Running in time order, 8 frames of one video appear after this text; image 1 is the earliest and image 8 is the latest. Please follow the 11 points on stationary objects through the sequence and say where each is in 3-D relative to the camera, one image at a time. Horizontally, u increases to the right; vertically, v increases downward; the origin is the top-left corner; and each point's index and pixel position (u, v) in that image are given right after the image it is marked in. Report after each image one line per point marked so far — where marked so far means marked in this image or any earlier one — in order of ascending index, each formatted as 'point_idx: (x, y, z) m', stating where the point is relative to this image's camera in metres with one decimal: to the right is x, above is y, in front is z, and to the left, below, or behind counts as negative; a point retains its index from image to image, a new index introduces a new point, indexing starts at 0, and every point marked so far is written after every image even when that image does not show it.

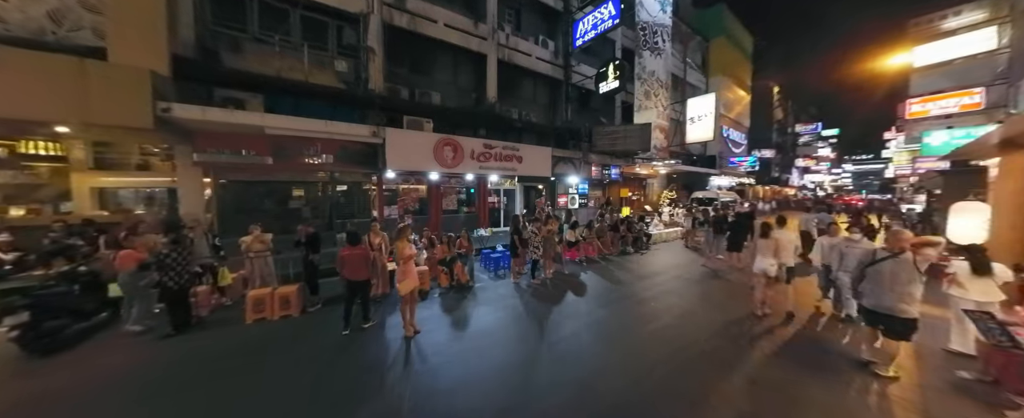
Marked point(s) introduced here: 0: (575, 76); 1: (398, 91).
0: (+2.7, +5.8, +12.6) m
1: (-3.5, +3.7, +8.9) m
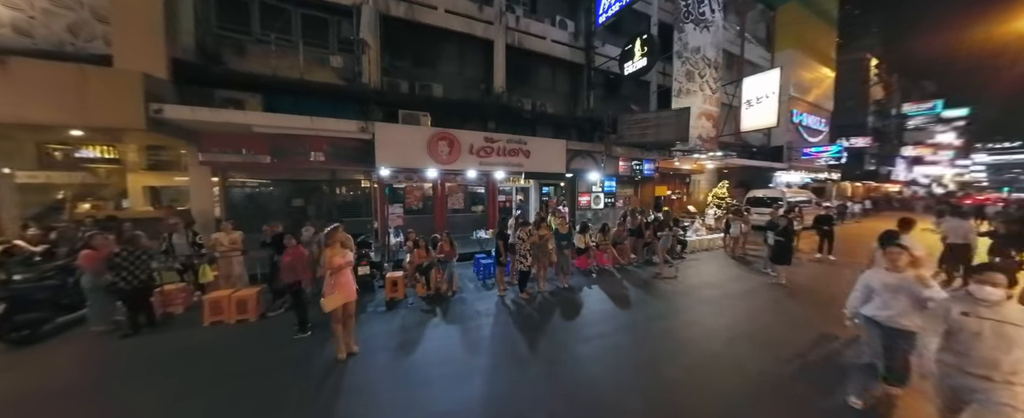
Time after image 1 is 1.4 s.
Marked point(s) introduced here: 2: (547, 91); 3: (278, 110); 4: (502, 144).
0: (+3.3, +5.8, +11.2) m
1: (-3.4, +3.7, +8.6) m
2: (+1.3, +4.4, +11.0) m
3: (-6.0, +2.6, +7.6) m
4: (-0.3, +1.9, +8.4) m
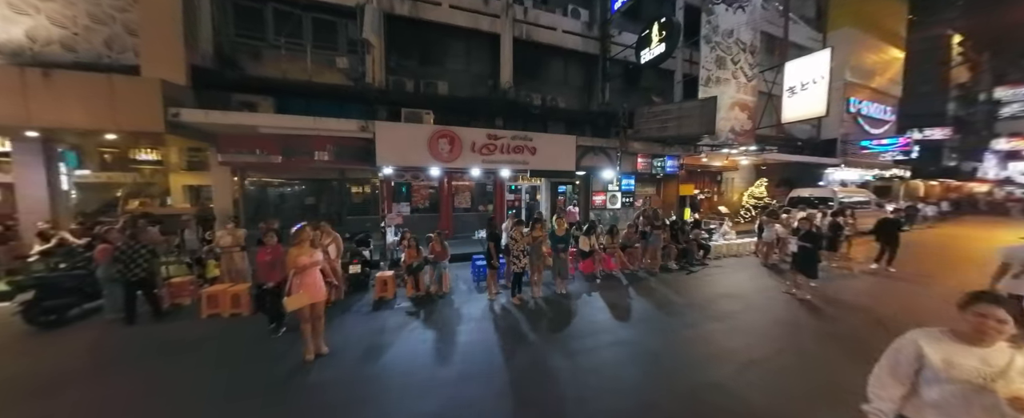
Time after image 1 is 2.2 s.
0: (+3.7, +5.8, +10.5) m
1: (-3.2, +3.7, +8.6) m
2: (+1.7, +4.4, +10.5) m
3: (-5.9, +2.6, +7.9) m
4: (-0.2, +1.9, +8.1) m
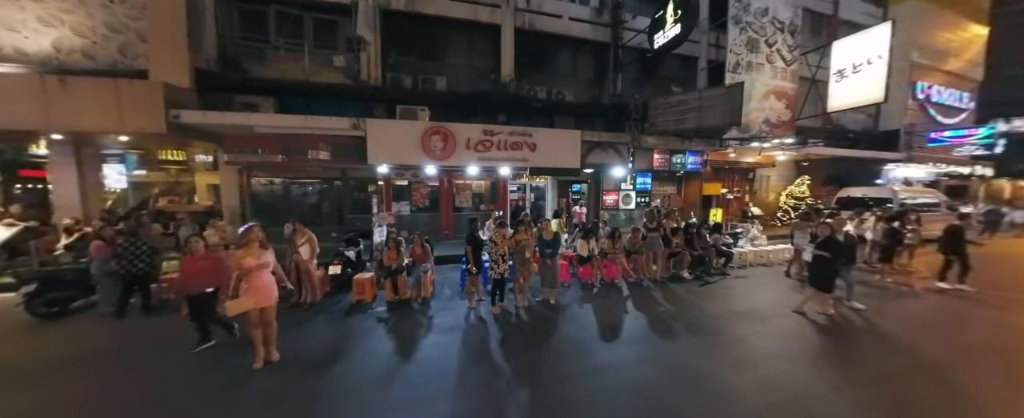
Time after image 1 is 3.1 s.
0: (+3.9, +5.8, +9.6) m
1: (-3.2, +3.7, +8.4) m
2: (+1.9, +4.4, +9.8) m
3: (-6.0, +2.7, +7.9) m
4: (-0.2, +1.9, +7.7) m
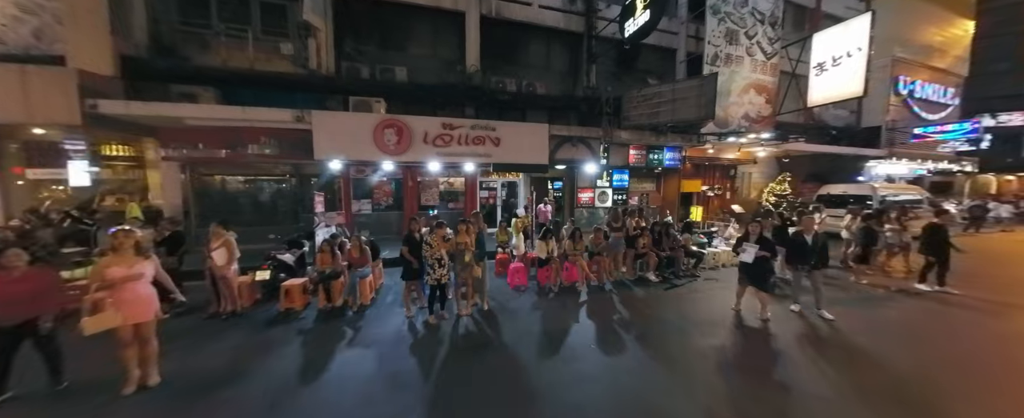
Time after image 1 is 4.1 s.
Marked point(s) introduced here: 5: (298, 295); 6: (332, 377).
0: (+2.9, +5.8, +9.2) m
1: (-4.2, +3.8, +7.9) m
2: (+0.9, +4.5, +9.4) m
3: (-6.9, +2.7, +7.4) m
4: (-1.2, +2.0, +7.2) m
5: (-3.6, -1.4, +4.8) m
6: (-1.9, -1.9, +3.2) m
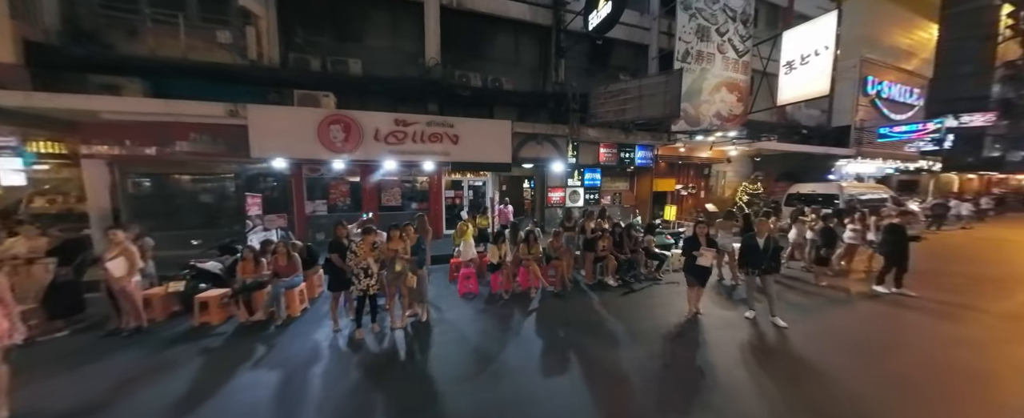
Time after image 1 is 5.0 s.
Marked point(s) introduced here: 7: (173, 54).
0: (+1.8, +5.8, +8.9) m
1: (-5.2, +3.7, +7.3) m
2: (-0.2, +4.5, +9.0) m
3: (-7.9, +2.6, +6.7) m
4: (-2.2, +1.9, +6.8) m
5: (-4.4, -1.5, +4.3) m
6: (-2.7, -1.9, +2.7) m
7: (-7.7, +3.6, +6.7) m
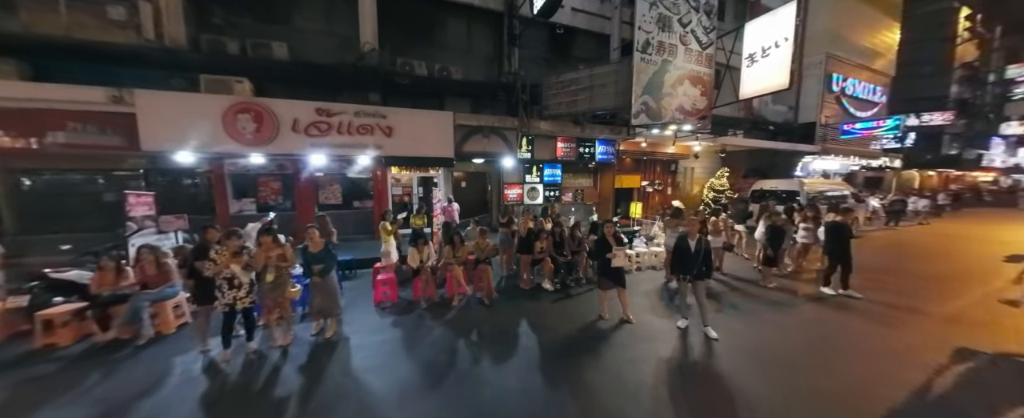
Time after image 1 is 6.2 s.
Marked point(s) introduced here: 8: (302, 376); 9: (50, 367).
0: (+0.4, +5.9, +8.4) m
1: (-6.5, +3.7, +6.6) m
2: (-1.6, +4.5, +8.4) m
3: (-9.2, +2.6, +5.9) m
4: (-3.5, +1.9, +6.1) m
5: (-5.7, -1.5, +3.6) m
6: (-3.9, -1.9, +2.1) m
7: (-9.0, +3.6, +5.8) m
8: (-2.1, -1.7, +3.1) m
9: (-5.2, -1.8, +3.3) m
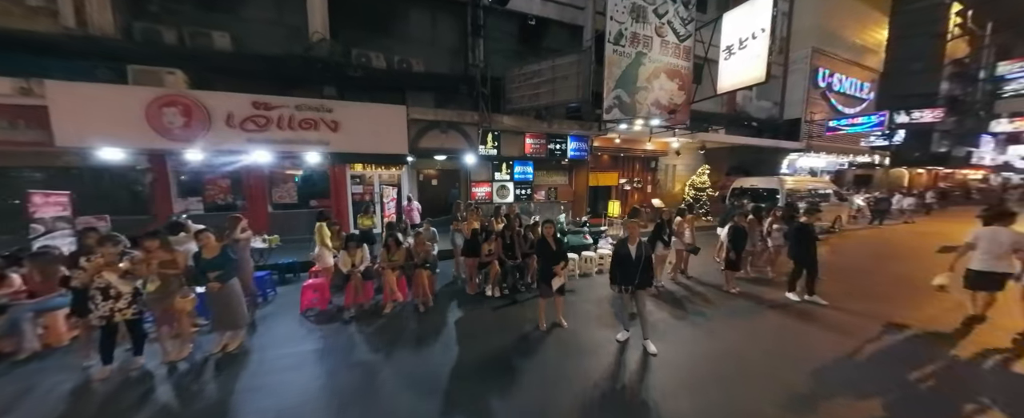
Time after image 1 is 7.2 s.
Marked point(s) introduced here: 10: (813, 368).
0: (-0.5, +5.9, +8.0) m
1: (-7.5, +3.7, +6.2) m
2: (-2.5, +4.5, +8.0) m
3: (-10.2, +2.6, +5.5) m
4: (-4.4, +2.0, +5.8) m
5: (-6.6, -1.5, +3.3) m
6: (-4.8, -1.9, +1.8) m
7: (-9.9, +3.5, +5.4) m
8: (-3.1, -1.8, +2.8) m
9: (-6.1, -1.8, +2.9) m
10: (+3.2, -1.7, +3.1) m
